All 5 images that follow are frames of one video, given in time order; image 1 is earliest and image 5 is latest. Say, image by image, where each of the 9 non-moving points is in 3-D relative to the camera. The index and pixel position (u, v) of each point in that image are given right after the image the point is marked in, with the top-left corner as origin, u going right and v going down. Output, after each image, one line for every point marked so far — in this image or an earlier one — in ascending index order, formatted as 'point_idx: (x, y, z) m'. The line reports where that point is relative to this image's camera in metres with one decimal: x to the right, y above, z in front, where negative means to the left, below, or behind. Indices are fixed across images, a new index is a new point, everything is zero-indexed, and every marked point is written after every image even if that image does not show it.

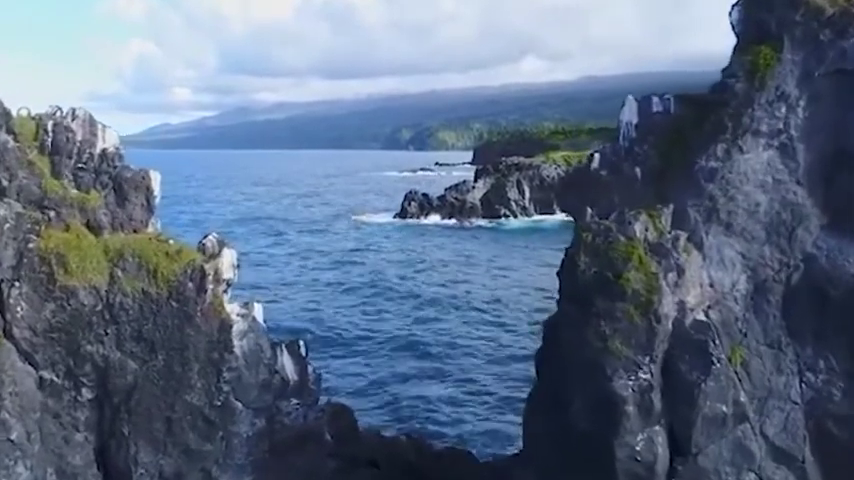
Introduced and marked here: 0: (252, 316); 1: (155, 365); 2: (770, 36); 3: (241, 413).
0: (-3.9, -1.7, +18.8) m
1: (-5.5, -2.5, +17.1) m
2: (+6.8, +4.0, +16.3) m
3: (-3.9, -3.6, +17.8) m
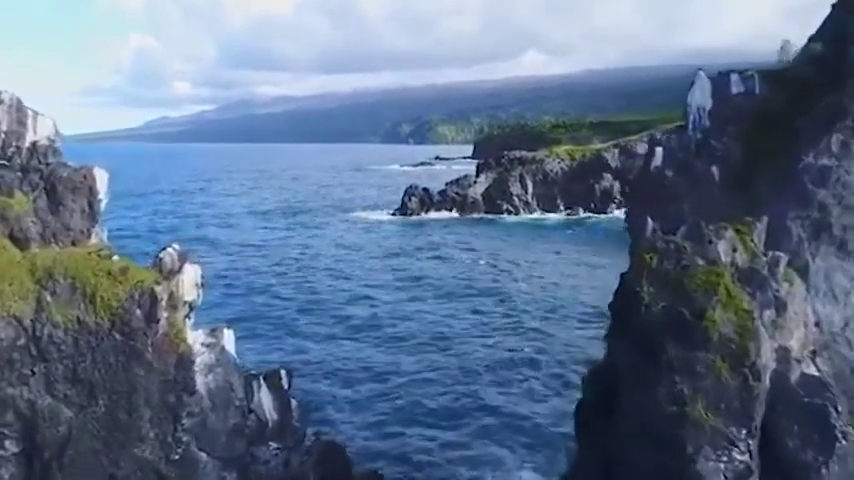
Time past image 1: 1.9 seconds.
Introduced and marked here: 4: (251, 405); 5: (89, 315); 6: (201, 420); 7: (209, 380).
0: (-3.7, -1.9, +15.4) m
1: (-5.4, -2.8, +13.7) m
2: (+6.9, +3.7, +12.9) m
3: (-3.8, -3.9, +14.4) m
4: (-3.4, -3.2, +16.5) m
5: (-5.4, -1.2, +13.6) m
6: (-3.9, -3.1, +14.4) m
7: (-3.8, -2.5, +14.9) m
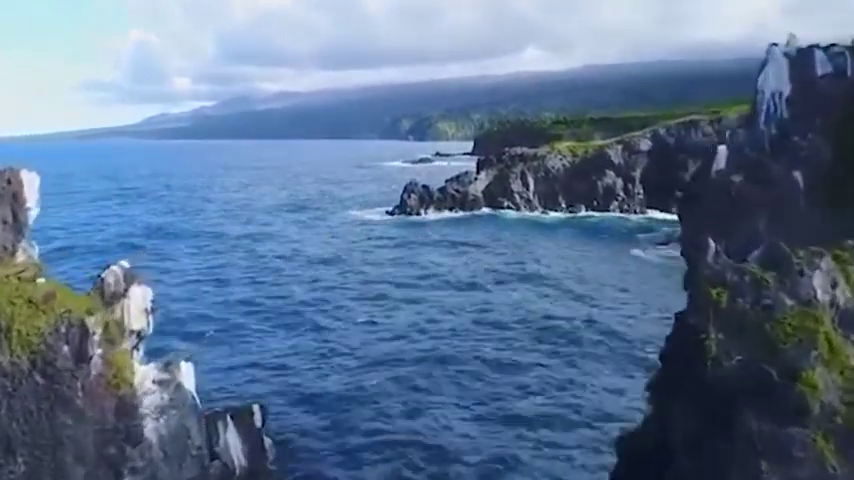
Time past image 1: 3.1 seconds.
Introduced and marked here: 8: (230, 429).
0: (-3.8, -2.2, +12.8) m
1: (-5.4, -3.0, +11.1) m
2: (+6.8, +3.5, +10.3) m
3: (-3.8, -4.1, +11.8) m
4: (-3.5, -3.5, +14.0) m
5: (-5.5, -1.5, +11.0) m
6: (-3.9, -3.3, +11.9) m
7: (-3.9, -2.7, +12.3) m
8: (-3.4, -3.2, +14.5) m
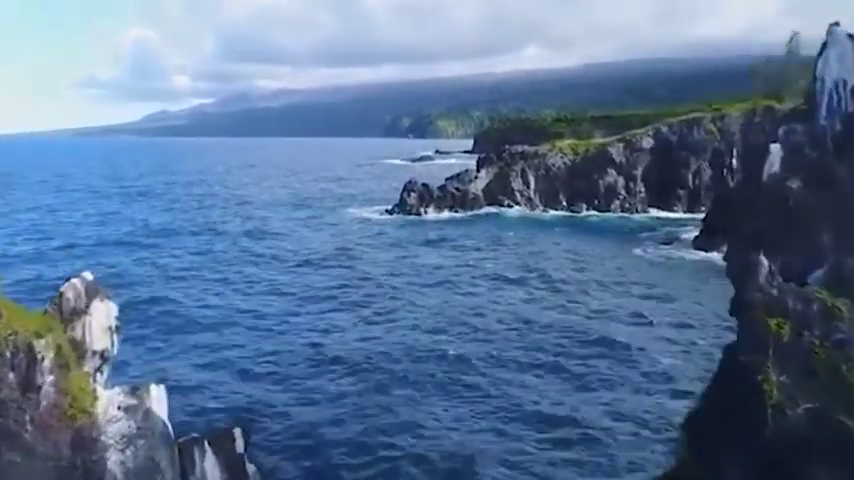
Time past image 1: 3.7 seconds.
0: (-3.8, -2.3, +11.4) m
1: (-5.4, -3.2, +9.8) m
2: (+6.8, +3.3, +8.9) m
3: (-3.9, -4.2, +10.5) m
4: (-3.5, -3.6, +12.6) m
5: (-5.5, -1.6, +9.6) m
6: (-3.9, -3.5, +10.5) m
7: (-3.9, -2.8, +11.0) m
8: (-3.4, -3.3, +13.2) m
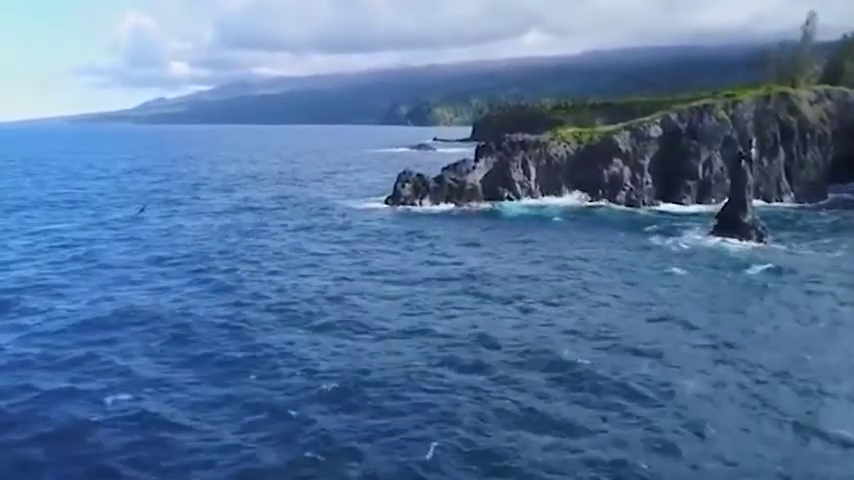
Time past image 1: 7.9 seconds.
0: (-4.4, -3.1, +4.1) m
1: (-6.0, -4.0, +2.4) m
2: (+6.2, +2.4, +1.5) m
3: (-4.5, -5.1, +3.1) m
4: (-4.1, -4.4, +5.3) m
5: (-6.1, -2.4, +2.2) m
6: (-4.5, -4.3, +3.1) m
7: (-4.5, -3.7, +3.6) m
8: (-4.0, -4.1, +5.8) m
